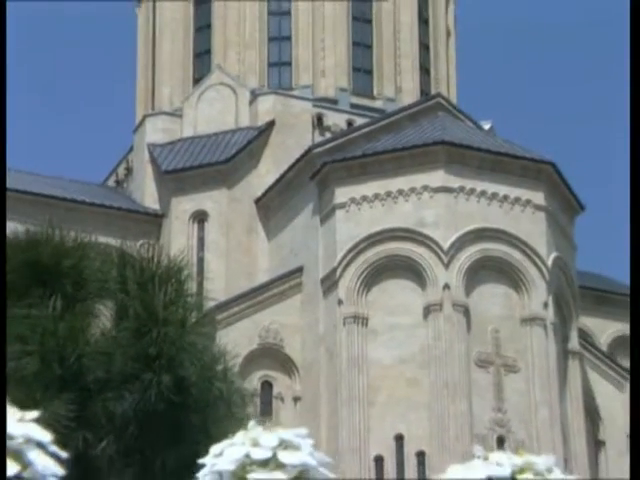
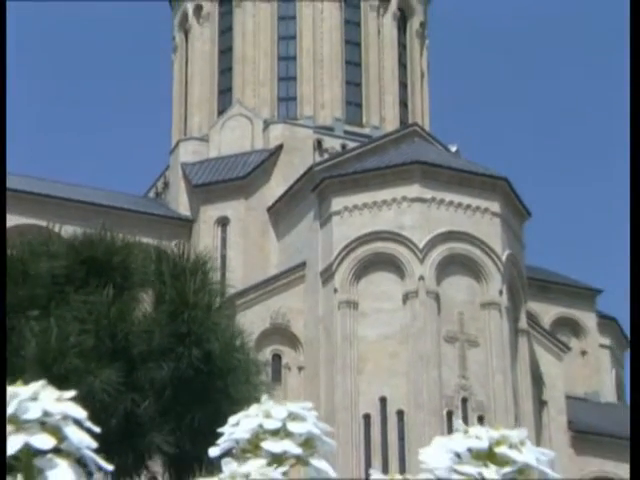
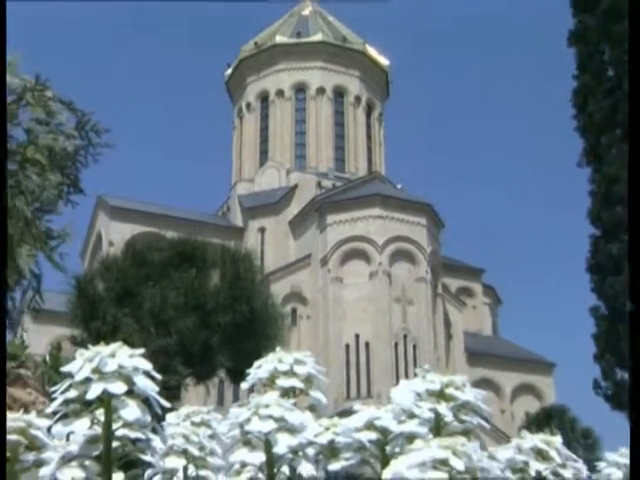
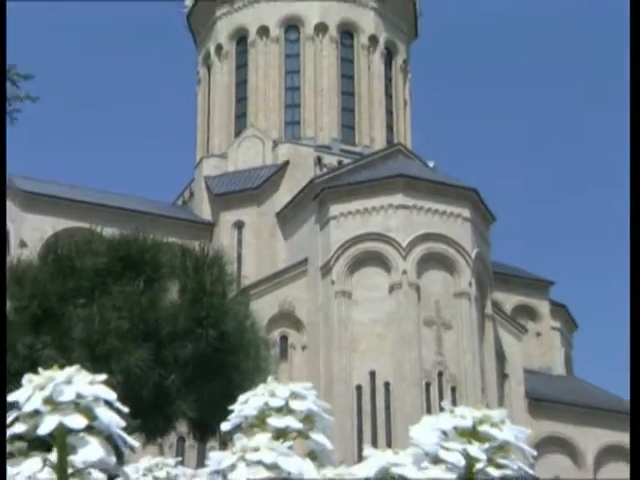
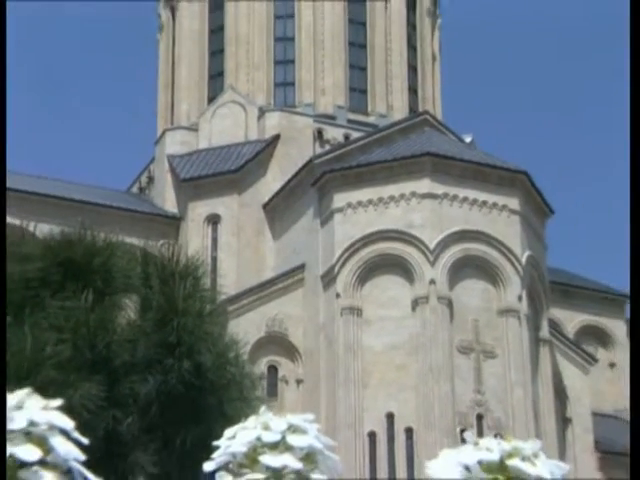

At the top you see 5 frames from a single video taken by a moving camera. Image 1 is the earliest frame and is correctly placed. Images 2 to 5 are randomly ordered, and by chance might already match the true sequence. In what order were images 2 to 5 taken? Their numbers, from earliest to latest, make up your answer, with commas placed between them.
5, 2, 4, 3
